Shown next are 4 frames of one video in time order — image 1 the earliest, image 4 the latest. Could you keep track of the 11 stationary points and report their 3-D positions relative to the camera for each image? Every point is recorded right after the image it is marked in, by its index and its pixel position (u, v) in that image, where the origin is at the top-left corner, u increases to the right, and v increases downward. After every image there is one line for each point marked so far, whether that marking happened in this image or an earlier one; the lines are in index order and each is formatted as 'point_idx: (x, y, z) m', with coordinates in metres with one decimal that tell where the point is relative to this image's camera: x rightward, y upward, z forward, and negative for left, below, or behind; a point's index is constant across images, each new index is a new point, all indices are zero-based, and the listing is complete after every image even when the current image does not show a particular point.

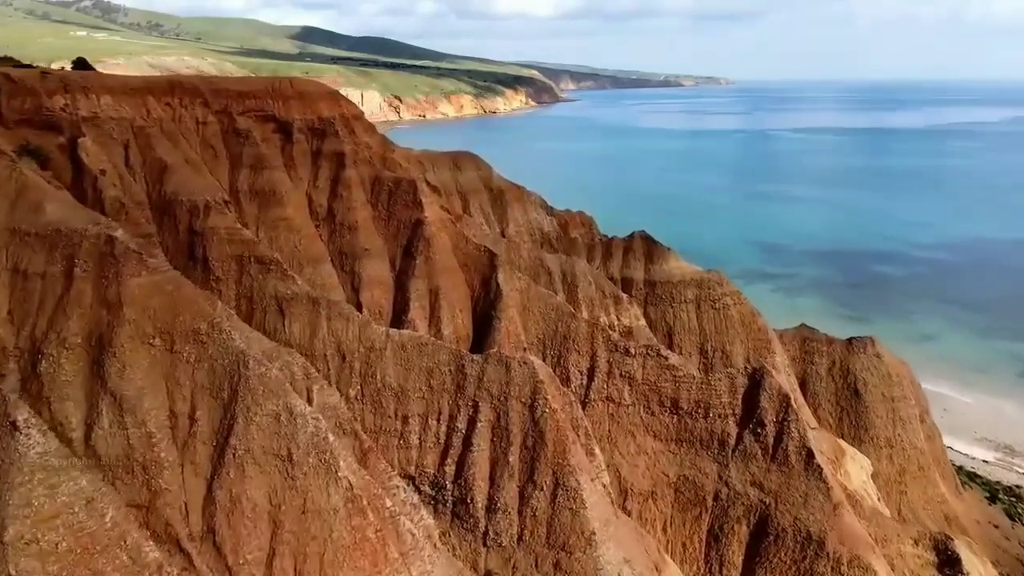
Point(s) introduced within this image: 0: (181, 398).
0: (-8.7, -2.9, +19.0) m
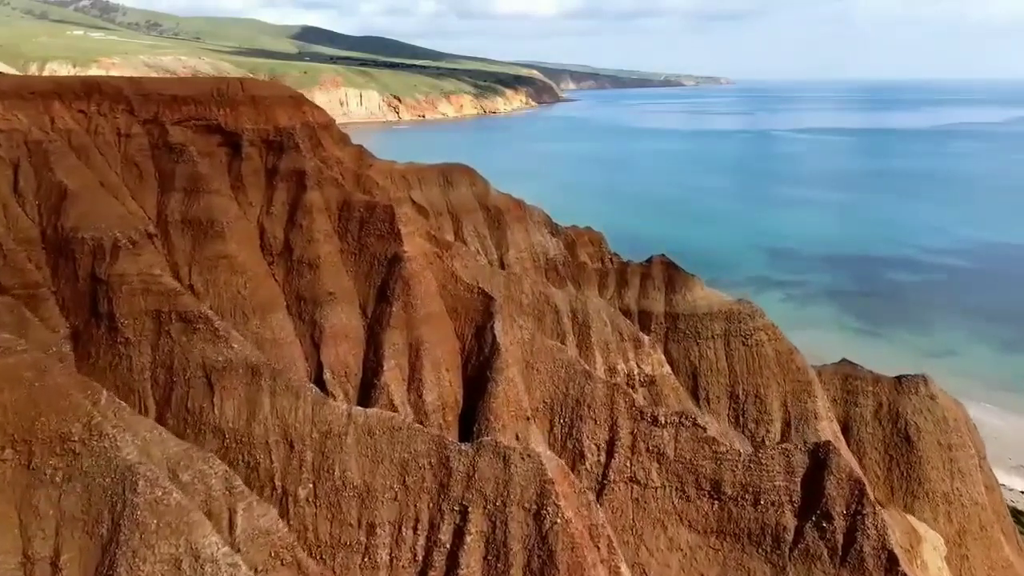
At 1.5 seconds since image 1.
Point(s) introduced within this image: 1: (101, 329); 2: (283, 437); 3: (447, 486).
0: (-8.7, -4.5, +13.3) m
1: (-10.5, -1.1, +18.7) m
2: (-5.7, -3.7, +18.1) m
3: (-1.6, -4.8, +17.8) m
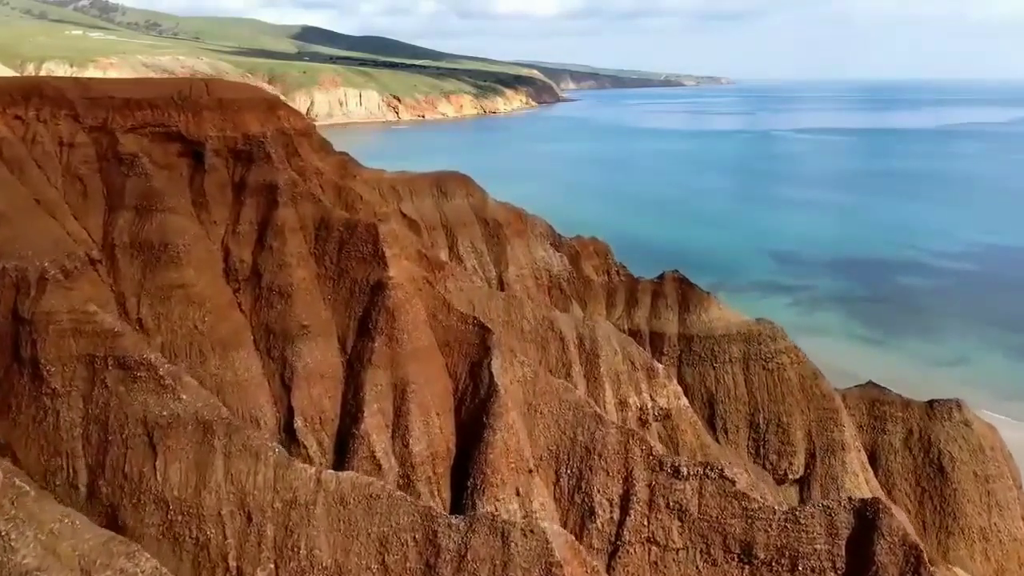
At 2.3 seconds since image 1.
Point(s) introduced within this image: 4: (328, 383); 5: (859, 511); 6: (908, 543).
0: (-8.7, -5.4, +10.4) m
1: (-10.5, -1.9, +15.7) m
2: (-5.7, -4.6, +15.2) m
3: (-1.6, -5.7, +14.9) m
4: (-5.0, -2.5, +19.8) m
5: (+9.2, -5.9, +19.2) m
6: (+10.0, -6.5, +18.4) m
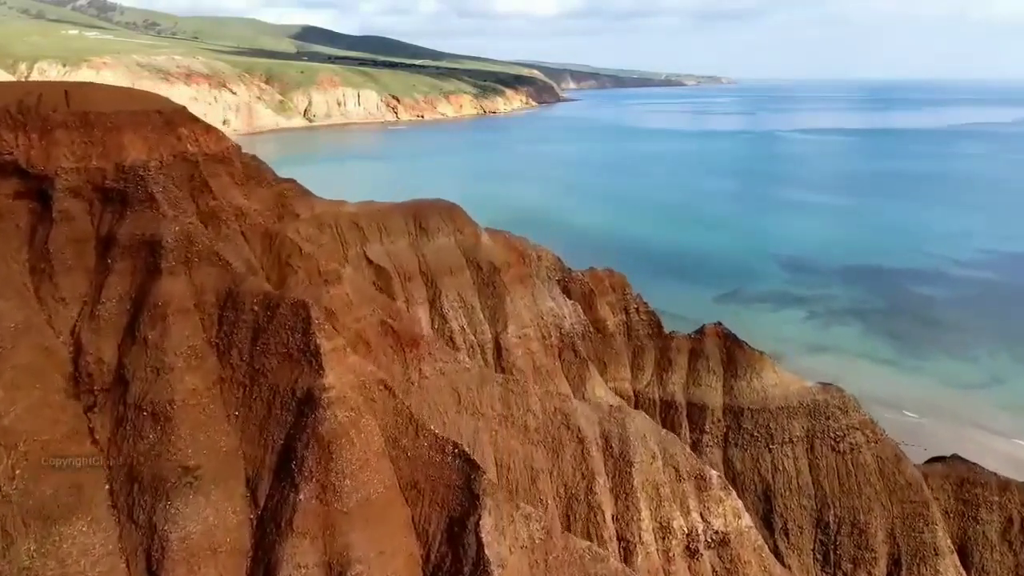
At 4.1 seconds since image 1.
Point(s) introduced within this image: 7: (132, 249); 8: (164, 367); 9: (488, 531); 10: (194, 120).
0: (-8.7, -7.5, +3.3) m
1: (-10.5, -4.1, +8.6) m
2: (-5.7, -6.7, +8.0) m
3: (-1.6, -7.8, +7.7) m
4: (-5.0, -4.7, +12.6) m
5: (+9.2, -8.0, +12.1) m
6: (+10.0, -8.6, +11.3) m
7: (-7.6, +0.8, +14.4) m
8: (-6.5, -1.5, +13.5) m
9: (-0.4, -4.3, +13.0) m
10: (-7.4, +3.8, +16.7) m
